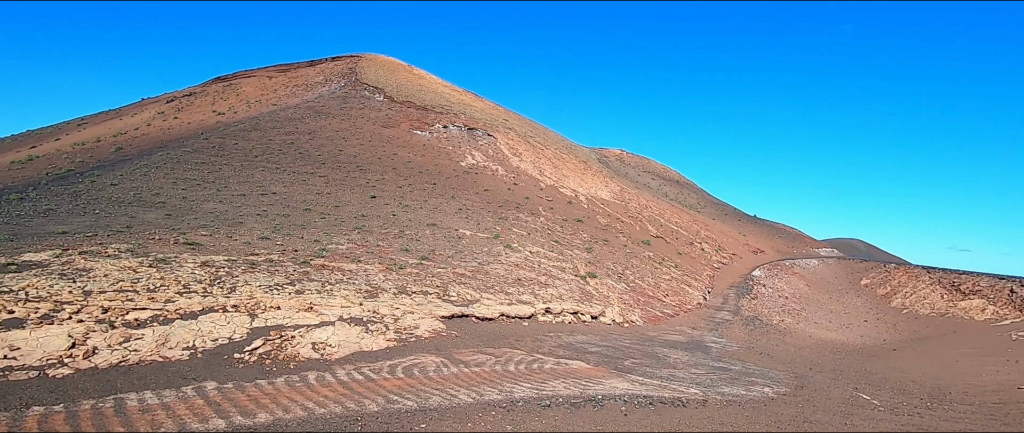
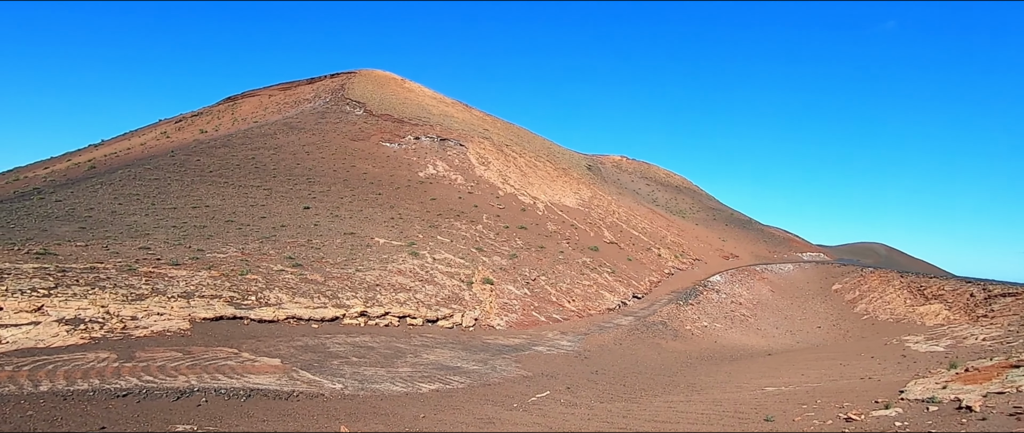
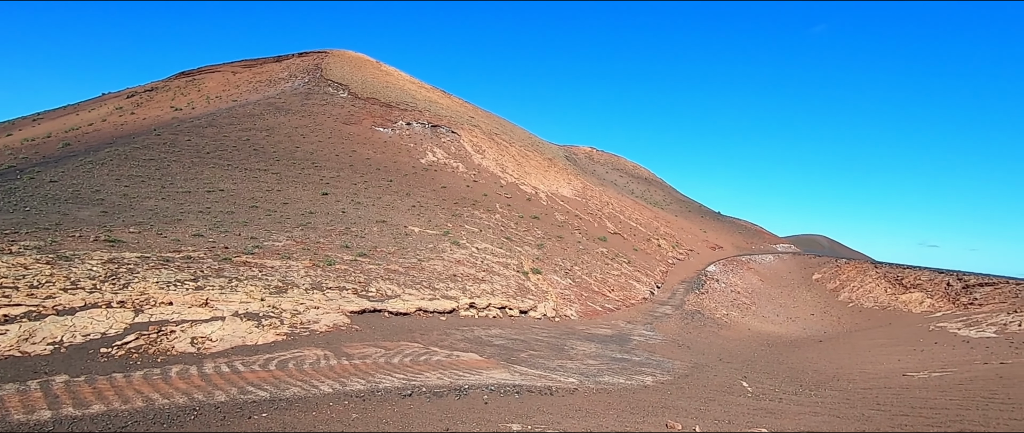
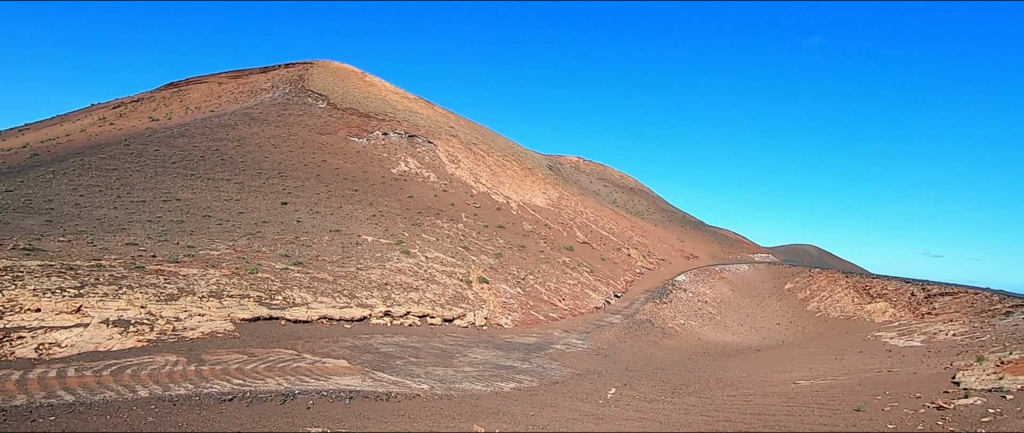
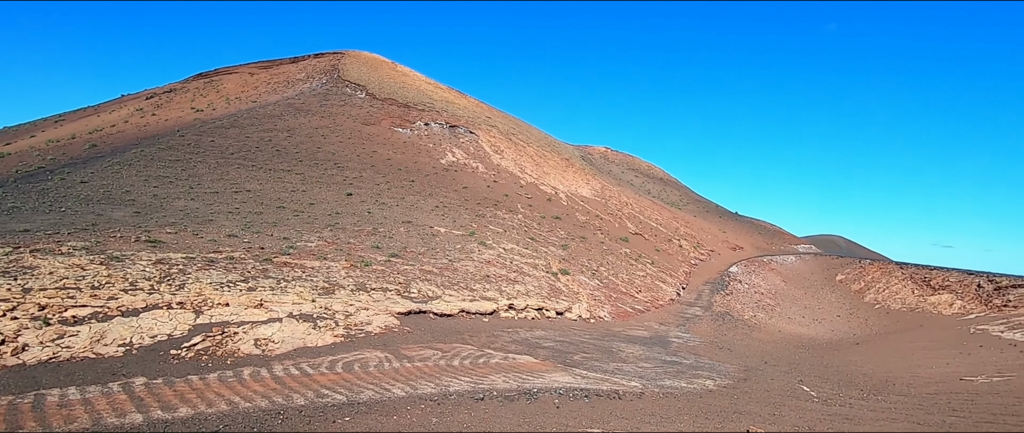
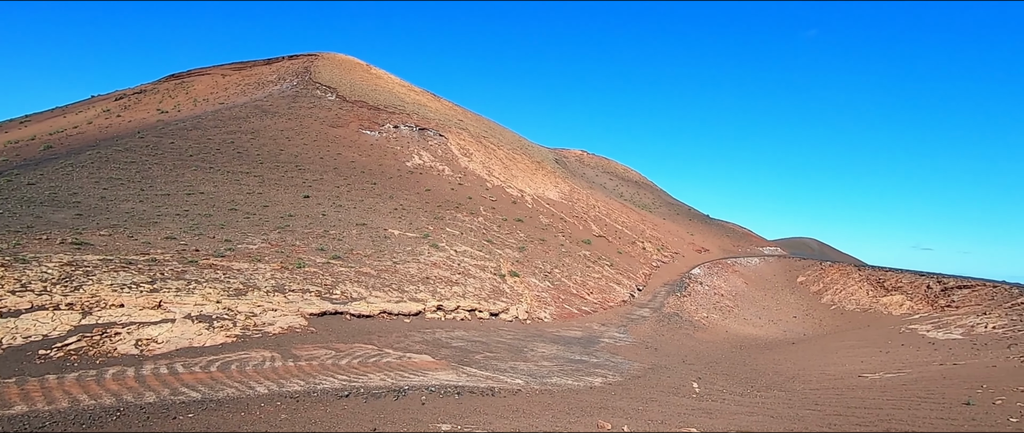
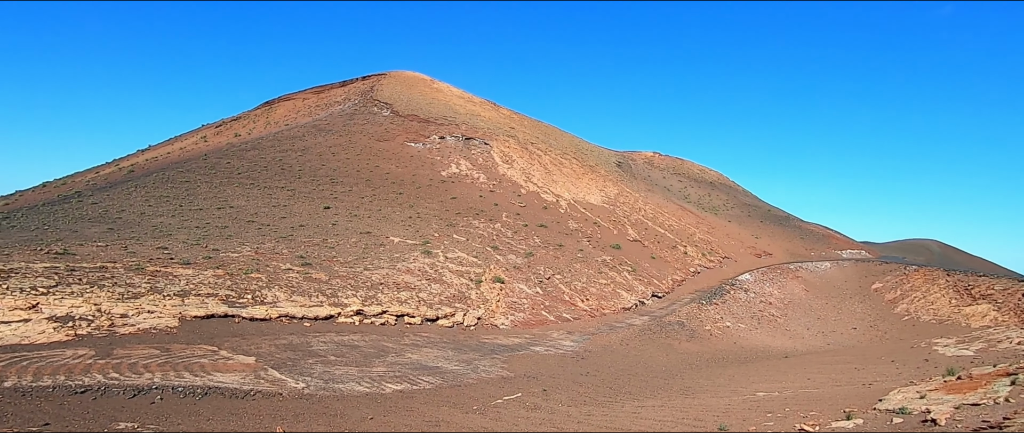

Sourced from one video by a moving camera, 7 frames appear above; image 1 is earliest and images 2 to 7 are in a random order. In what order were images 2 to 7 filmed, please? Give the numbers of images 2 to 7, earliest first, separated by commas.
5, 3, 6, 4, 2, 7
